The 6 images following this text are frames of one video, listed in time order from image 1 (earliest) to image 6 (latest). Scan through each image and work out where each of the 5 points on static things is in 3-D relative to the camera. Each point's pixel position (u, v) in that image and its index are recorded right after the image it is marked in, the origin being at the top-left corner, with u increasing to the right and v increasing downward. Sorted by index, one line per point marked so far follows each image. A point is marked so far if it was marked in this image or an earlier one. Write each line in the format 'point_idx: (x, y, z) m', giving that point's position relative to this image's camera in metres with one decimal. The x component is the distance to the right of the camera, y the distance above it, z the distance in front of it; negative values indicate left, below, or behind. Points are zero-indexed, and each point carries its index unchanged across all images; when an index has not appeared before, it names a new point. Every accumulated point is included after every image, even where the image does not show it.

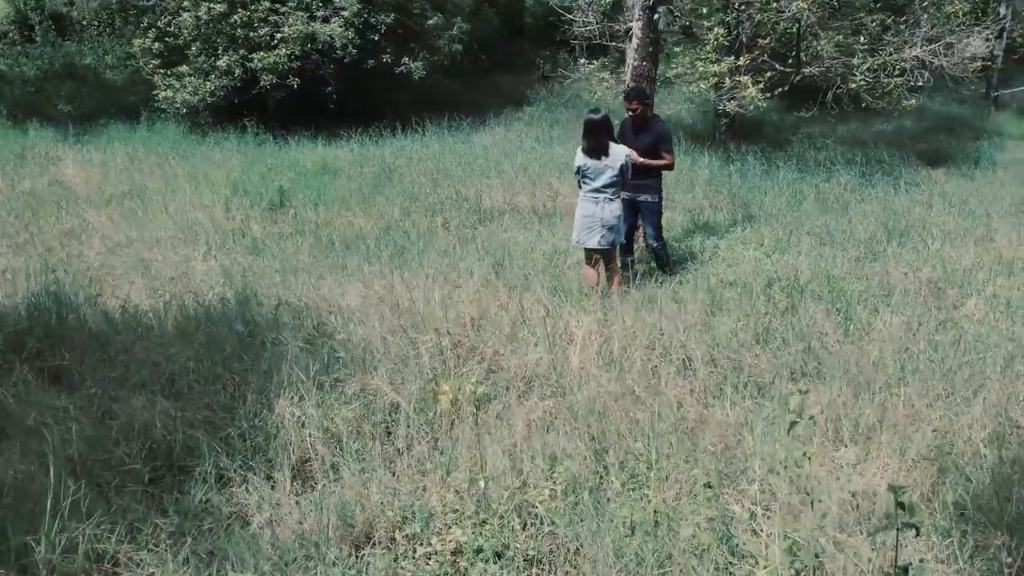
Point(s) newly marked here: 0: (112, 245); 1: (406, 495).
0: (-2.8, +0.3, +6.9) m
1: (-0.4, -0.8, +3.5) m
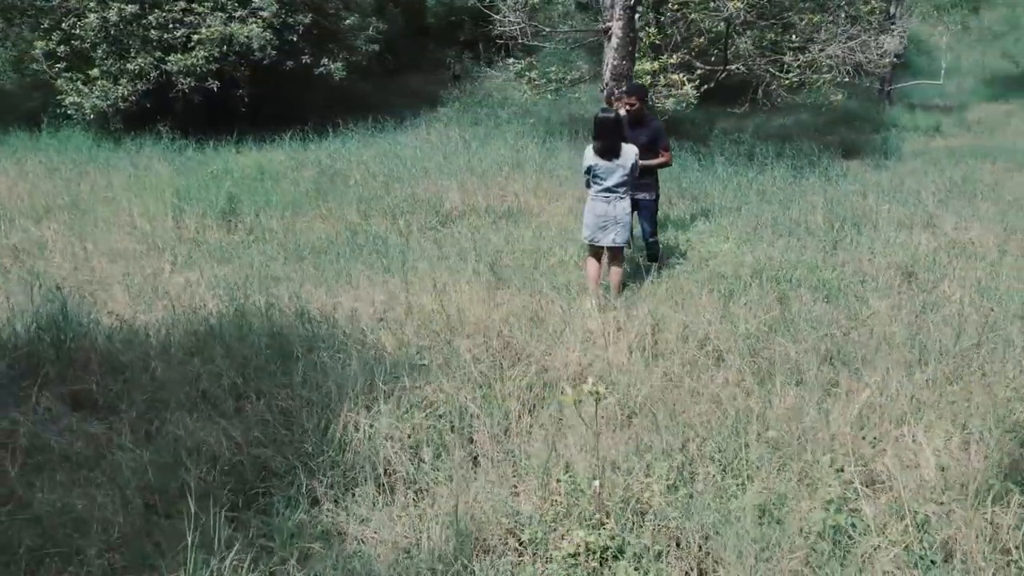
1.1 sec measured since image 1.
0: (-2.9, +0.2, +6.4) m
1: (0.0, -0.8, +3.5) m
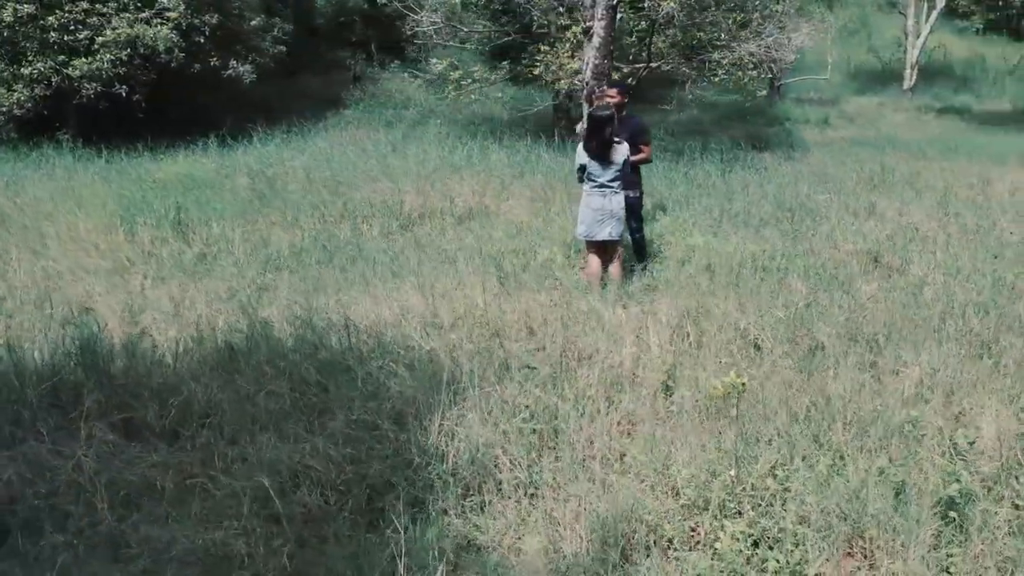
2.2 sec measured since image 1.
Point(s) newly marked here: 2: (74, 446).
0: (-2.9, 0.0, +6.0) m
1: (+0.5, -0.8, +3.5) m
2: (-1.7, -0.6, +3.8) m
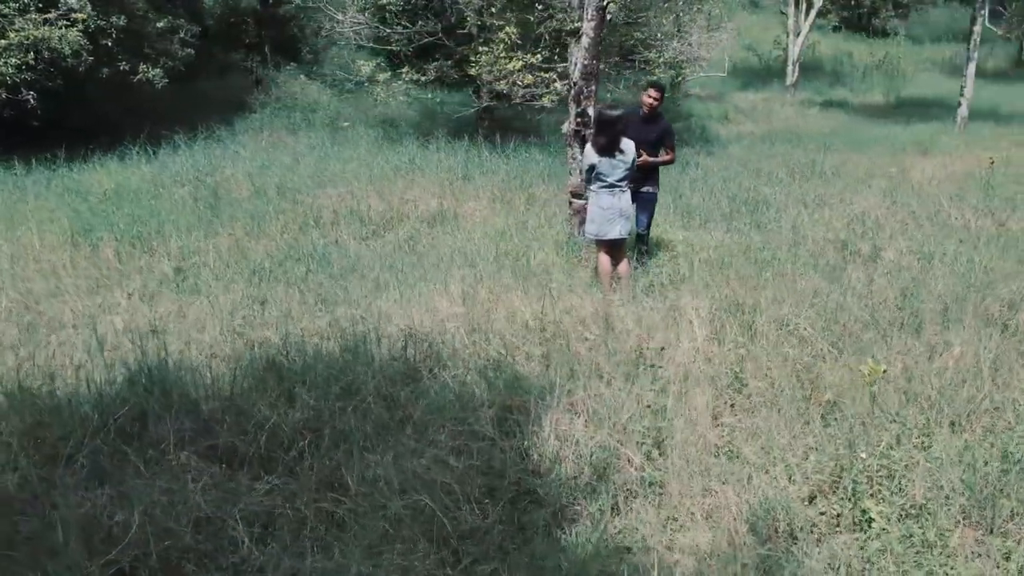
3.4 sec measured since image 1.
0: (-2.8, -0.1, +5.5) m
1: (+1.0, -0.7, +3.6) m
2: (-1.2, -0.7, +3.5) m
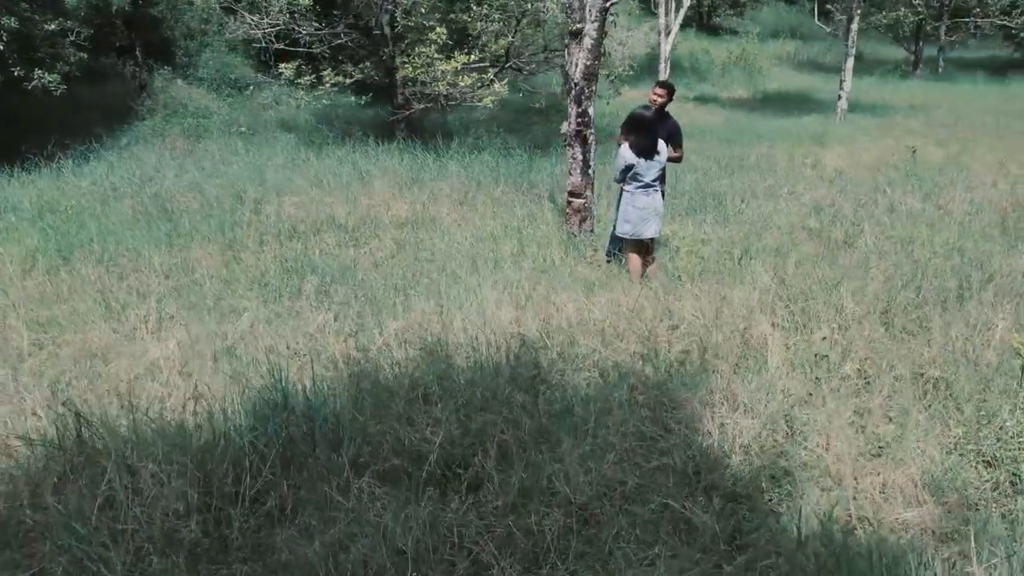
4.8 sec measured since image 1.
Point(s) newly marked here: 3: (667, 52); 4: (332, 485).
0: (-2.4, -0.3, +5.1) m
1: (+1.7, -0.7, +3.8) m
2: (-0.5, -0.8, +3.4) m
3: (+3.1, +4.7, +19.1) m
4: (-0.6, -0.7, +3.5) m
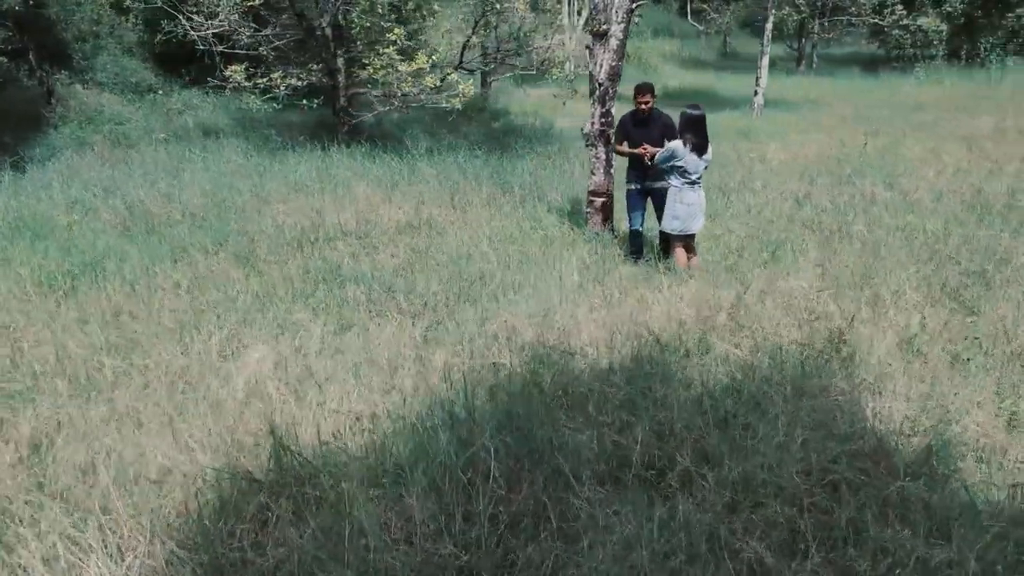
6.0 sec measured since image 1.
0: (-1.8, -0.4, +4.7) m
1: (+2.4, -0.6, +4.2) m
2: (+0.4, -0.8, +3.4) m
3: (+1.2, +4.8, +19.5) m
4: (+0.2, -0.7, +3.5) m
